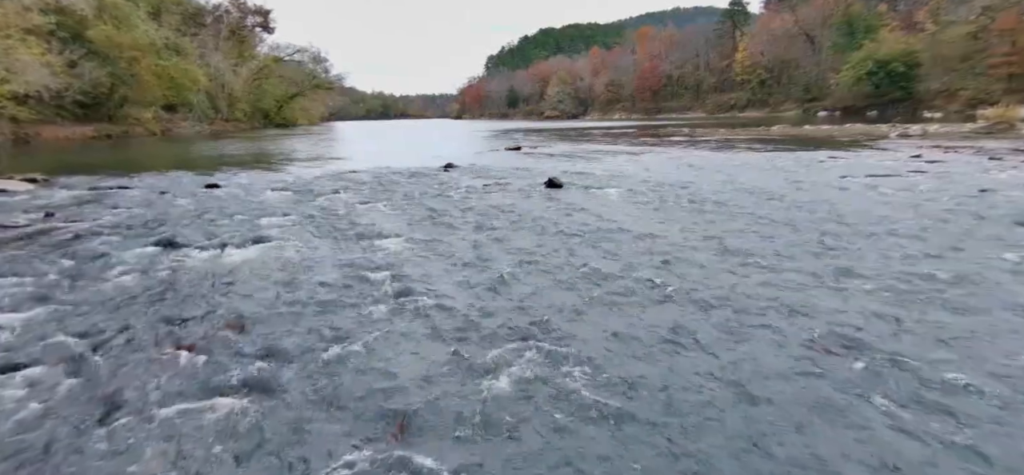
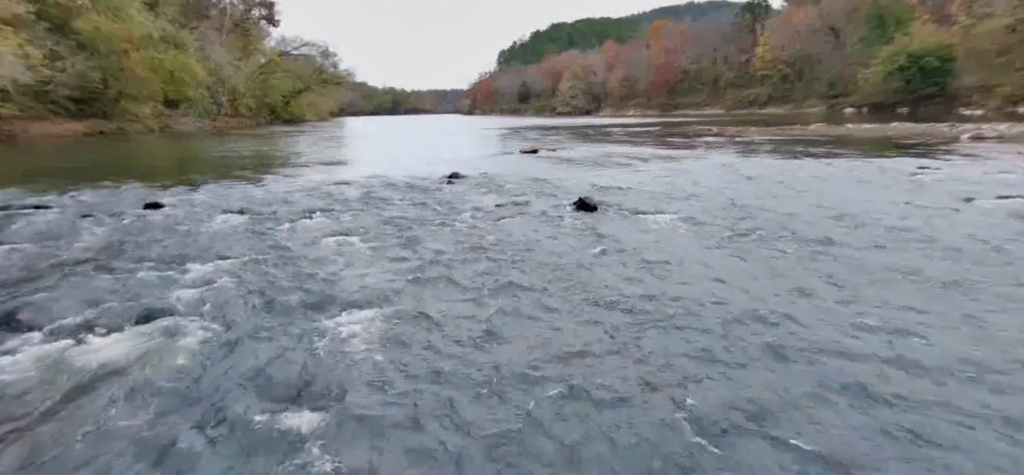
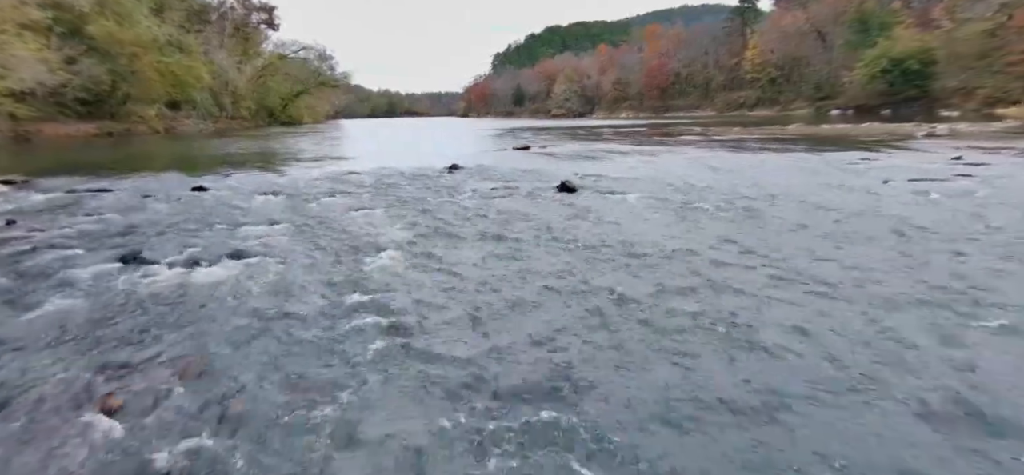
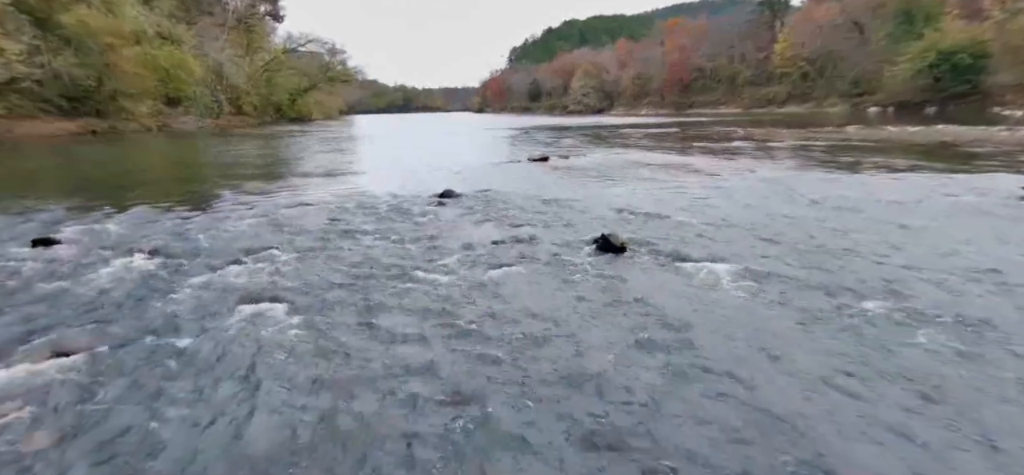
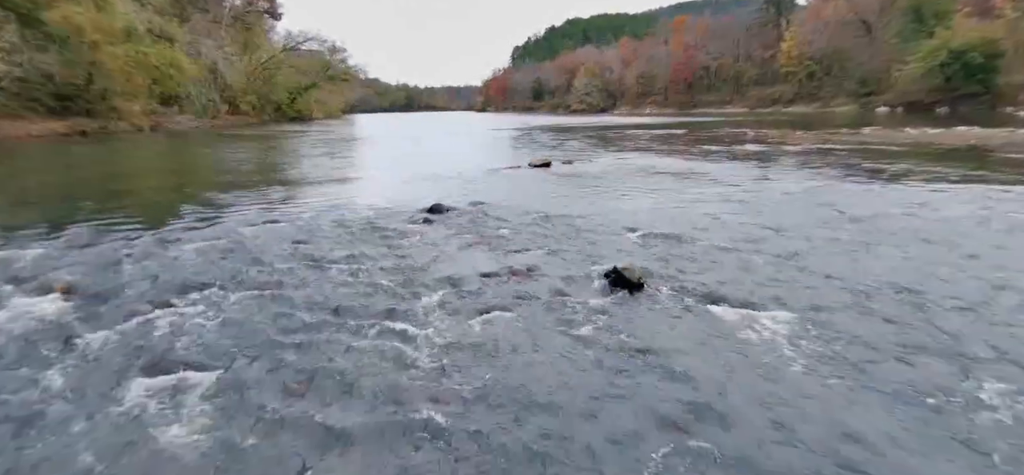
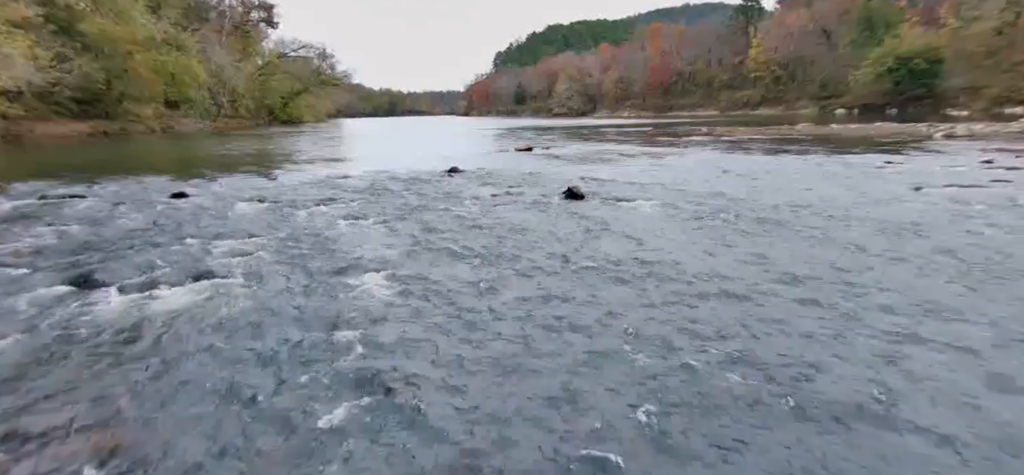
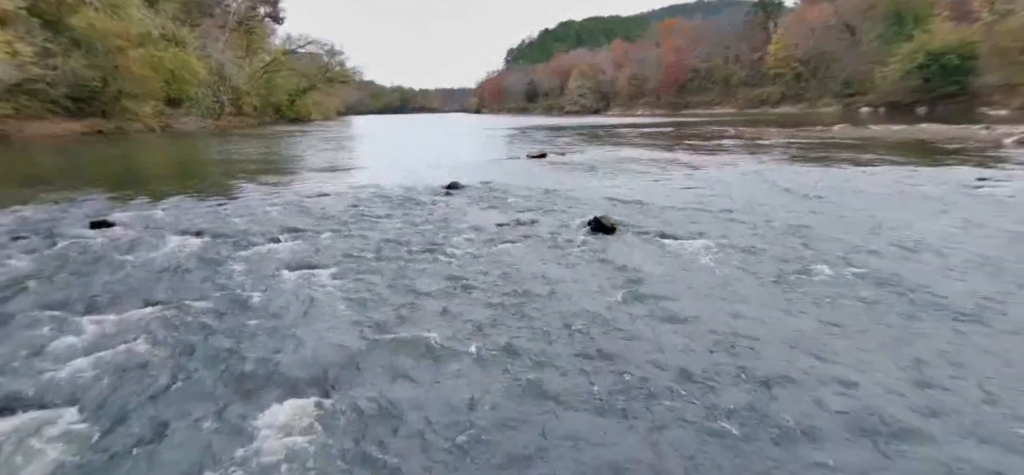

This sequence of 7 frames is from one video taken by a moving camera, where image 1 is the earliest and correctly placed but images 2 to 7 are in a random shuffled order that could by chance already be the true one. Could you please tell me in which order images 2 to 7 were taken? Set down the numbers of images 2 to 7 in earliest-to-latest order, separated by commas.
3, 6, 2, 7, 4, 5
